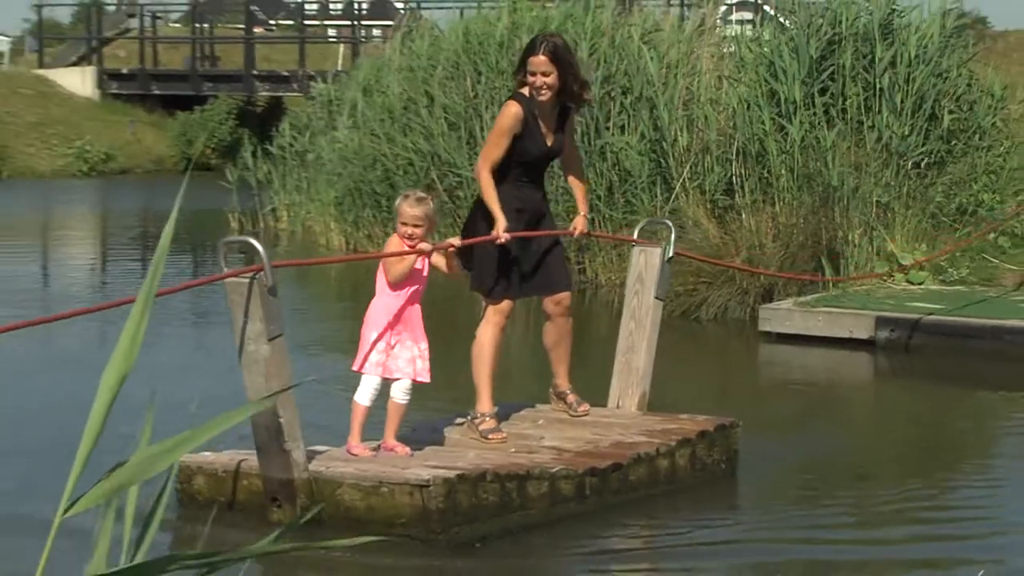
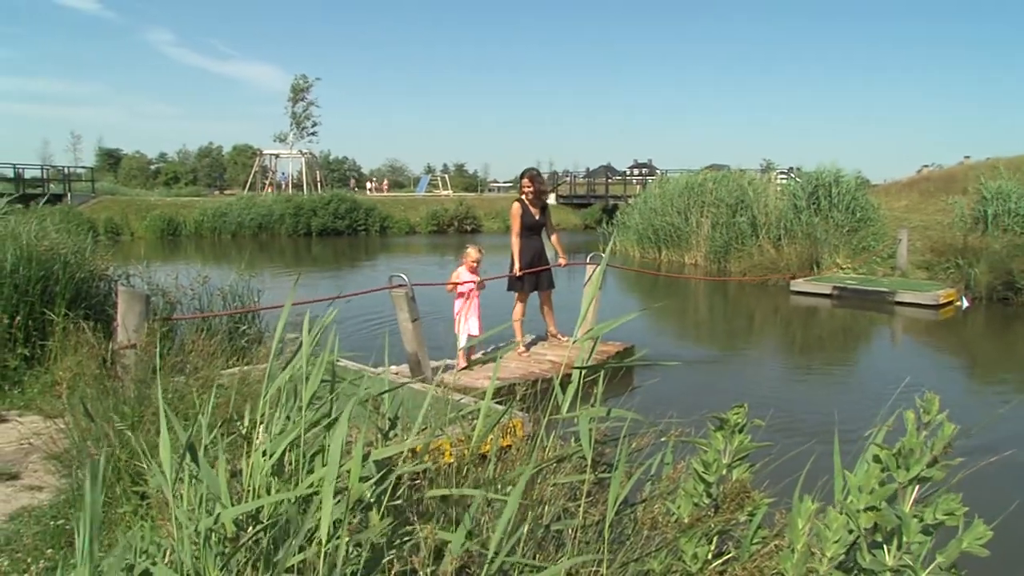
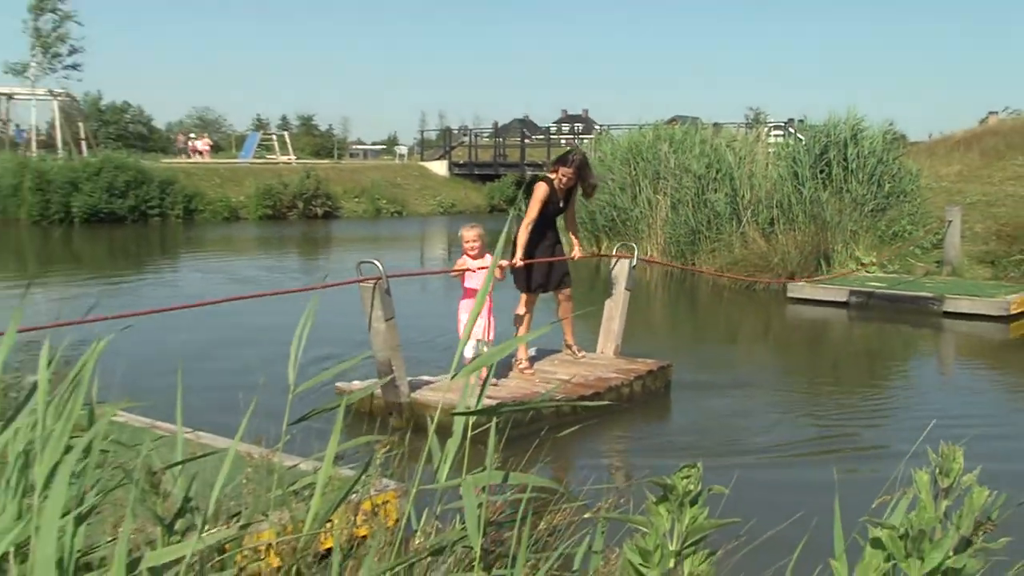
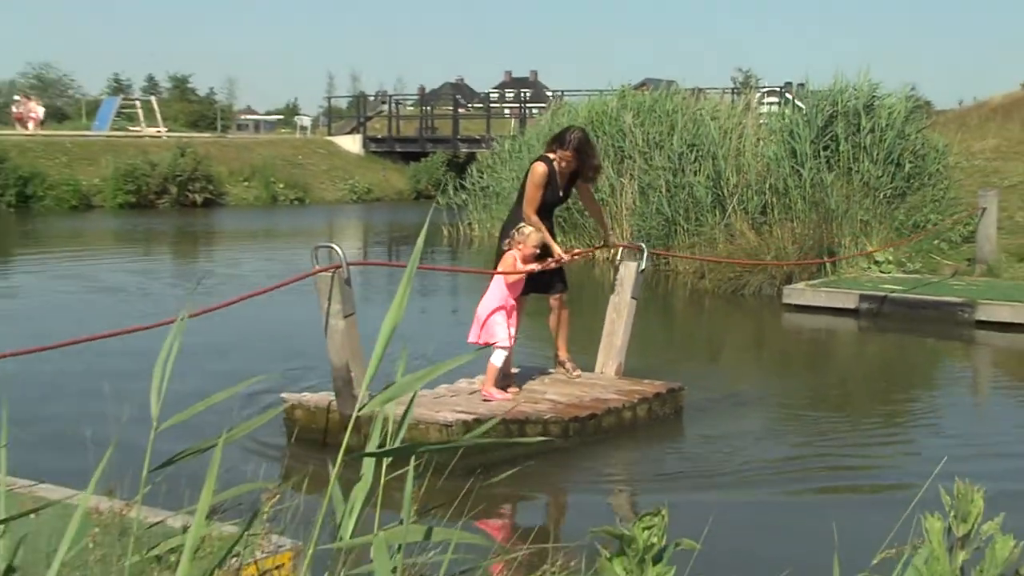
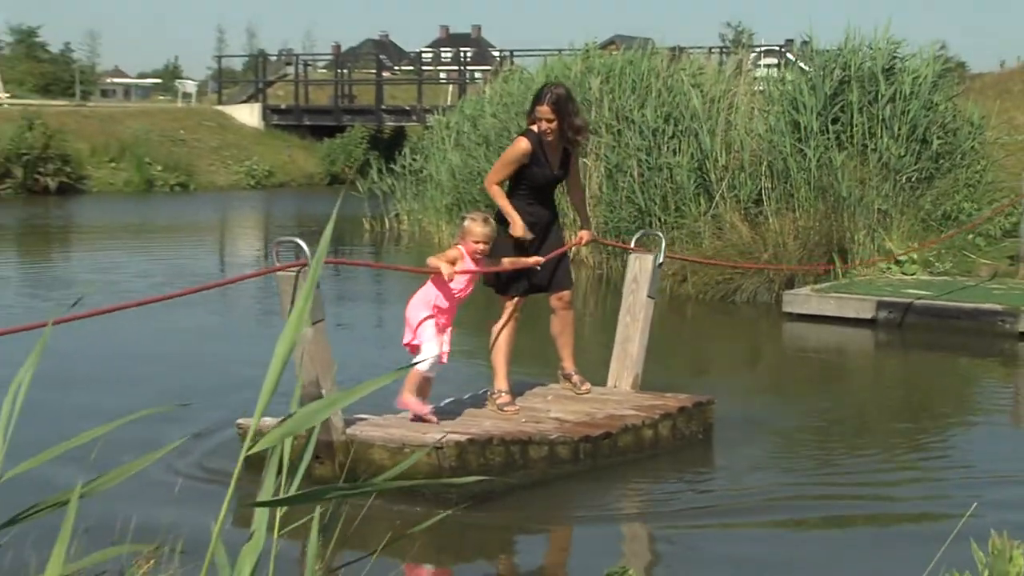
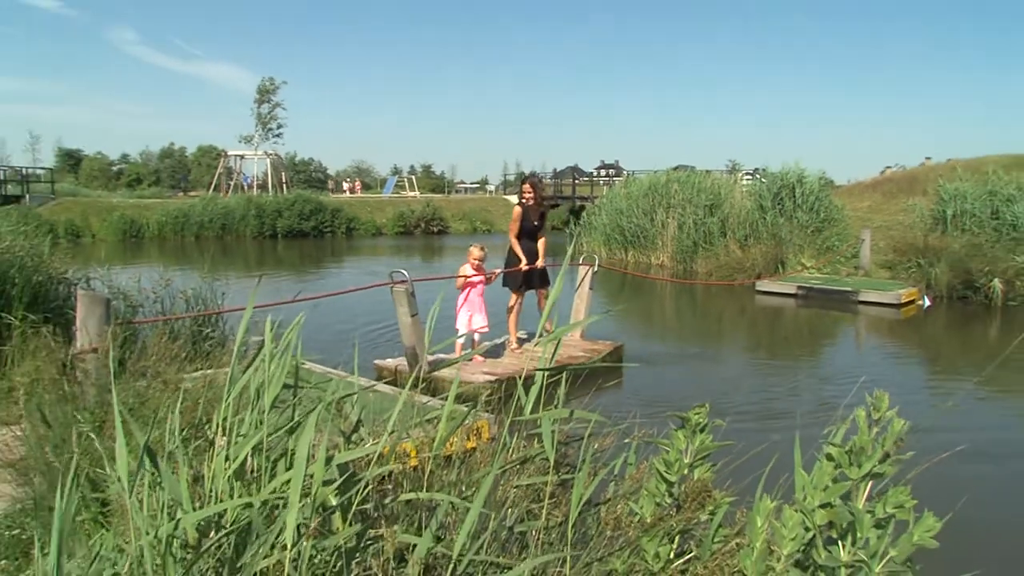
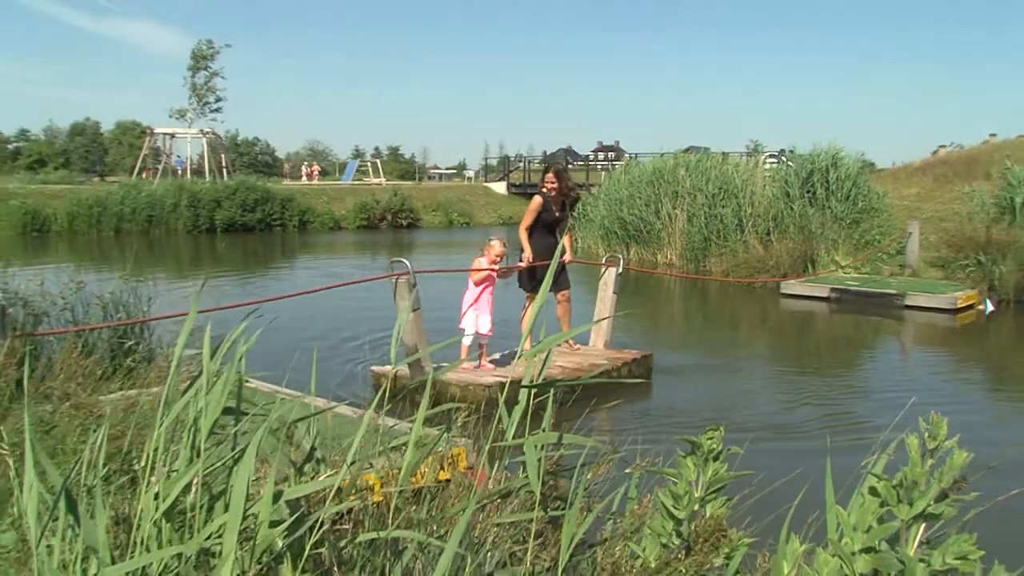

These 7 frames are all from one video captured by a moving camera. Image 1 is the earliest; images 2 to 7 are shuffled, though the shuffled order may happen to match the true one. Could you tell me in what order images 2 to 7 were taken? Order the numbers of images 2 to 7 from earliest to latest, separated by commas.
5, 4, 3, 7, 6, 2
